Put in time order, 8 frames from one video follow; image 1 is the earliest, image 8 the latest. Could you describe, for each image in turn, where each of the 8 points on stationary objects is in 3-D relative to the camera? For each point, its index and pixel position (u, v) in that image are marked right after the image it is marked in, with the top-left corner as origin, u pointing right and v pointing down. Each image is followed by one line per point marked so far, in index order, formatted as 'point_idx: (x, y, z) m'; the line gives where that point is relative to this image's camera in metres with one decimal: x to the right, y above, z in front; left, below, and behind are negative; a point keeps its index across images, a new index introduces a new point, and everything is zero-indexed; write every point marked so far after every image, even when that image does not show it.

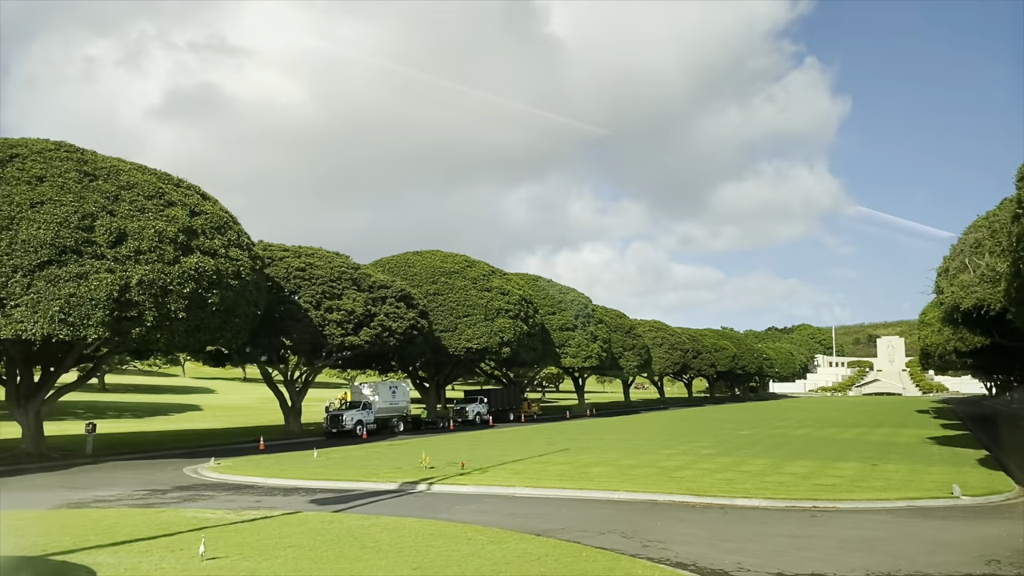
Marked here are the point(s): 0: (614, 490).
0: (+2.1, -4.2, +18.0) m
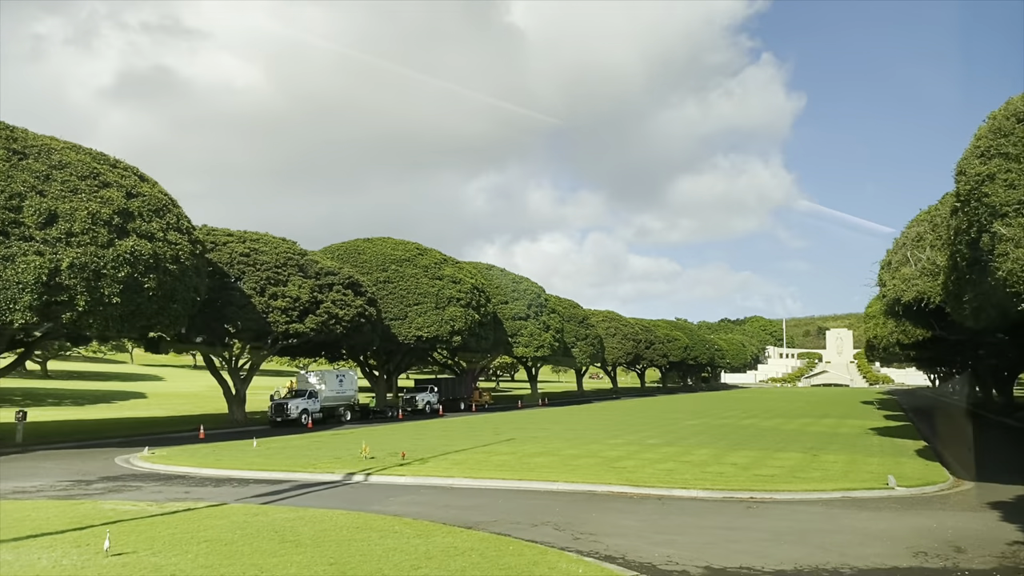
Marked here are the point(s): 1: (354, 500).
0: (+0.8, -4.0, +17.8) m
1: (-2.8, -3.7, +15.1) m
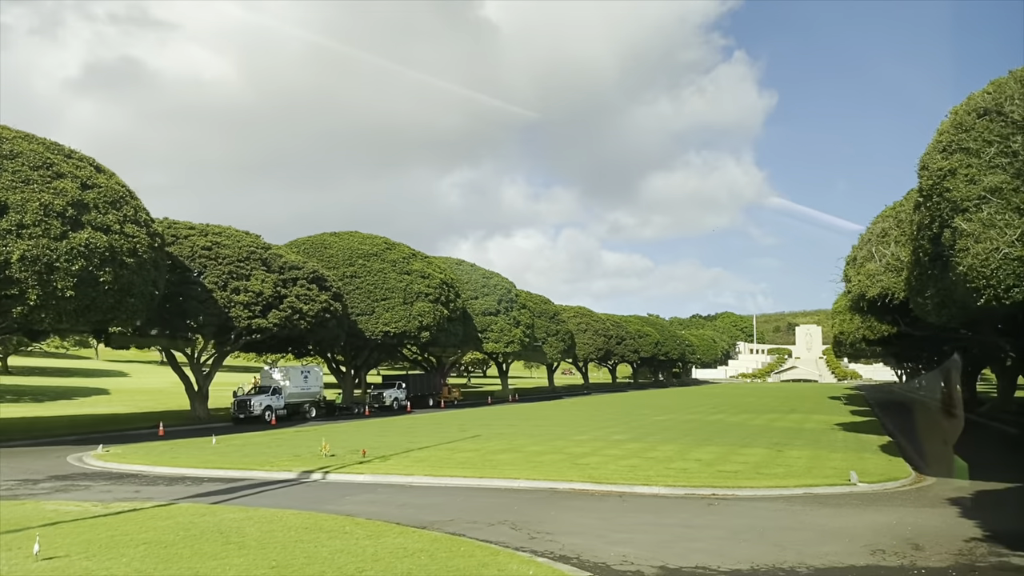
0: (0.0, -3.9, +17.6) m
1: (-3.5, -3.6, +14.8) m
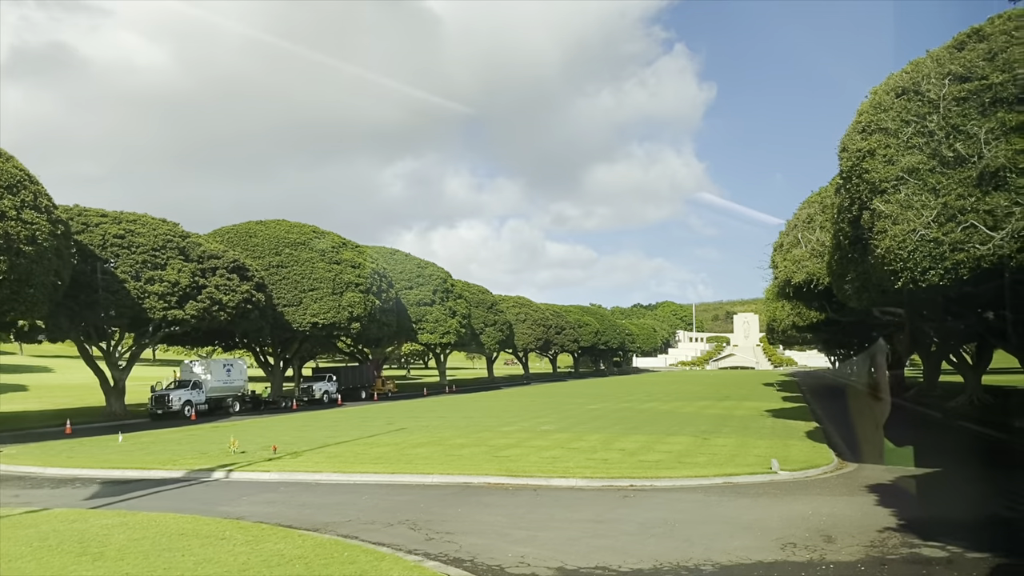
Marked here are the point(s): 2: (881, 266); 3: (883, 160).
0: (-1.6, -3.6, +16.8) m
1: (-5.0, -3.4, +13.8) m
2: (+6.5, +0.4, +15.3) m
3: (+6.5, +2.3, +15.1) m
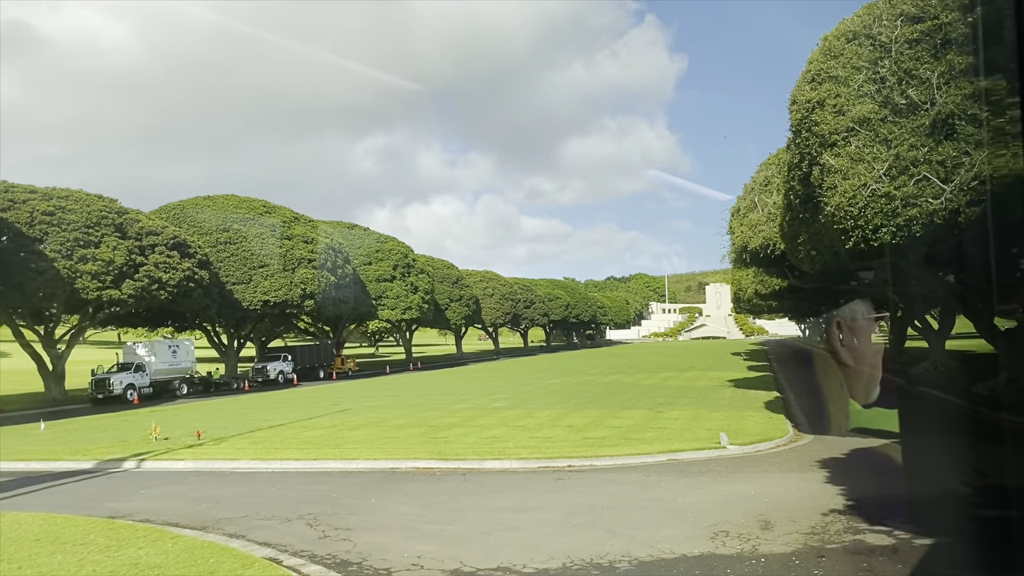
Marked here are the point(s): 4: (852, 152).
0: (-2.9, -3.1, +15.6) m
1: (-6.1, -3.0, +12.5) m
2: (+5.3, +1.1, +14.3) m
3: (+5.2, +2.9, +14.0) m
4: (+5.2, +2.1, +13.3) m
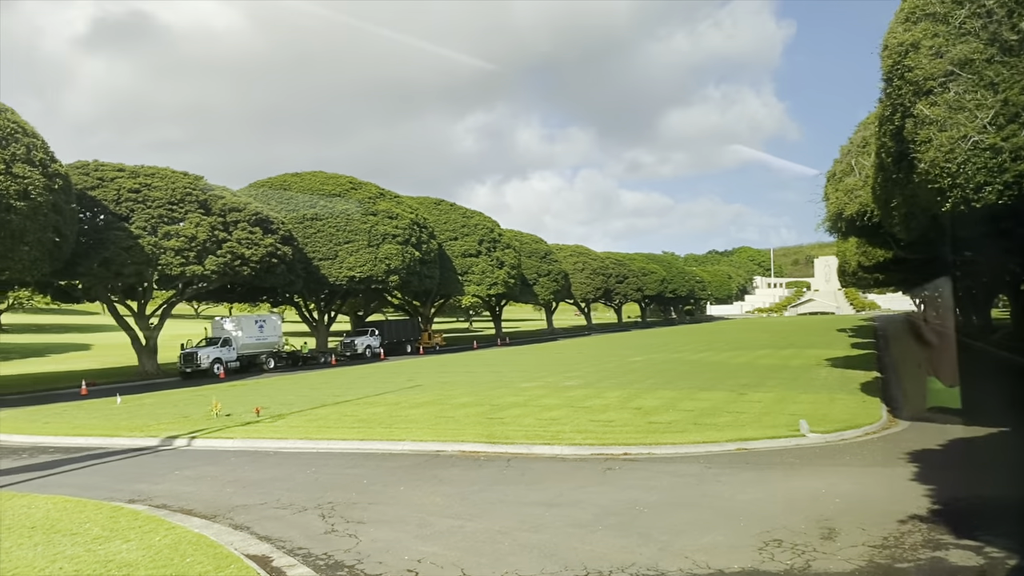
0: (-1.9, -2.6, +14.9) m
1: (-5.5, -2.7, +12.2) m
2: (+6.0, +1.5, +12.5) m
3: (+5.9, +3.3, +12.2) m
4: (+5.8, +2.5, +11.5) m
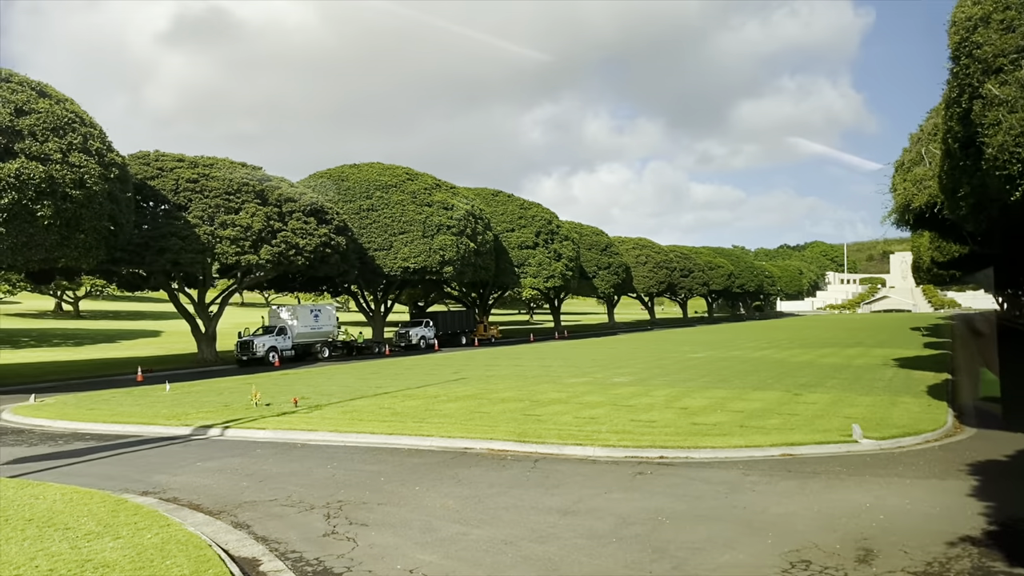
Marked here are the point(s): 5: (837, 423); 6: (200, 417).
0: (-1.3, -2.5, +14.5) m
1: (-5.1, -2.5, +12.0) m
2: (+6.4, +1.5, +11.4) m
3: (+6.3, +3.4, +11.1) m
4: (+6.2, +2.5, +10.4) m
5: (+5.7, -2.3, +14.9) m
6: (-6.3, -2.6, +17.6) m
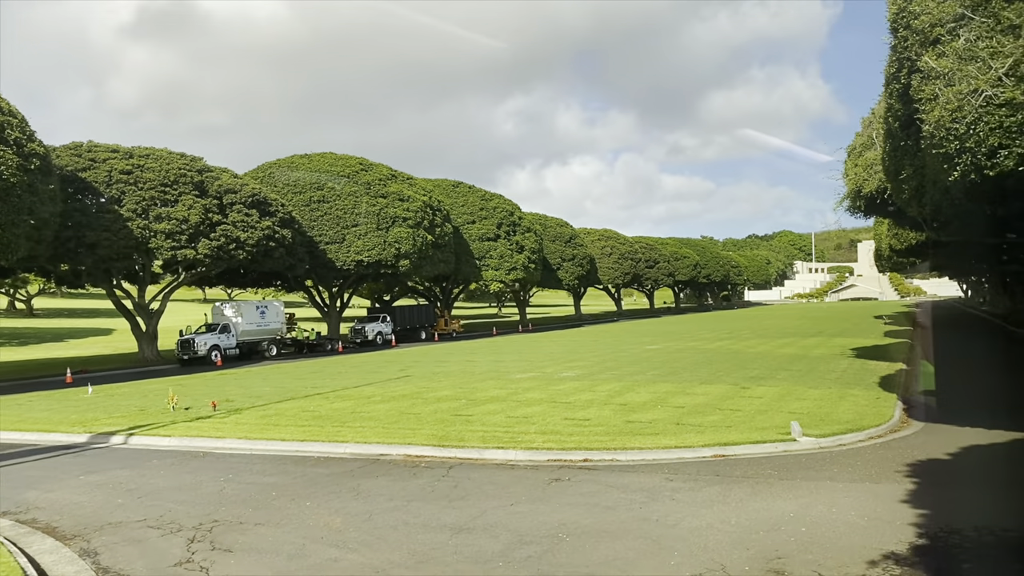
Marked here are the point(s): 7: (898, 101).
0: (-2.6, -2.4, +13.5) m
1: (-6.3, -2.5, +11.0) m
2: (+5.2, +1.7, +10.7) m
3: (+5.1, +3.5, +10.4) m
4: (+5.0, +2.7, +9.7) m
5: (+4.4, -2.2, +14.2) m
6: (-7.7, -2.6, +16.5) m
7: (+5.4, +2.6, +12.1) m
